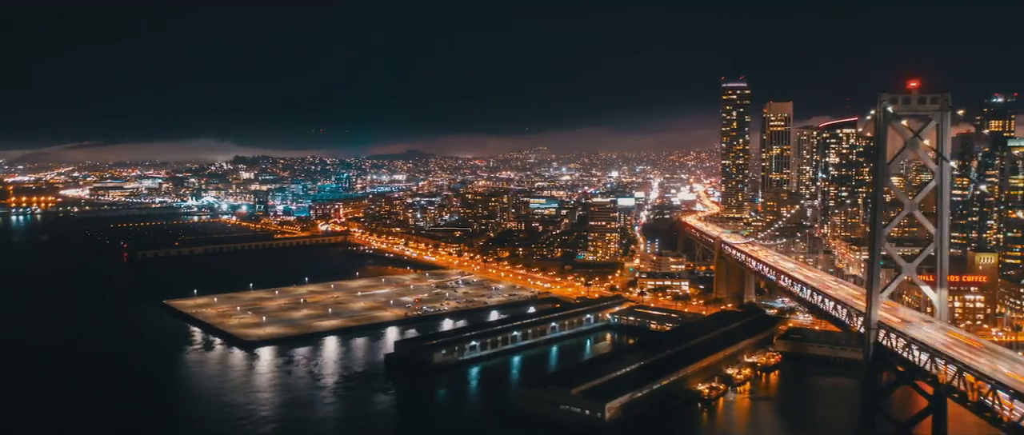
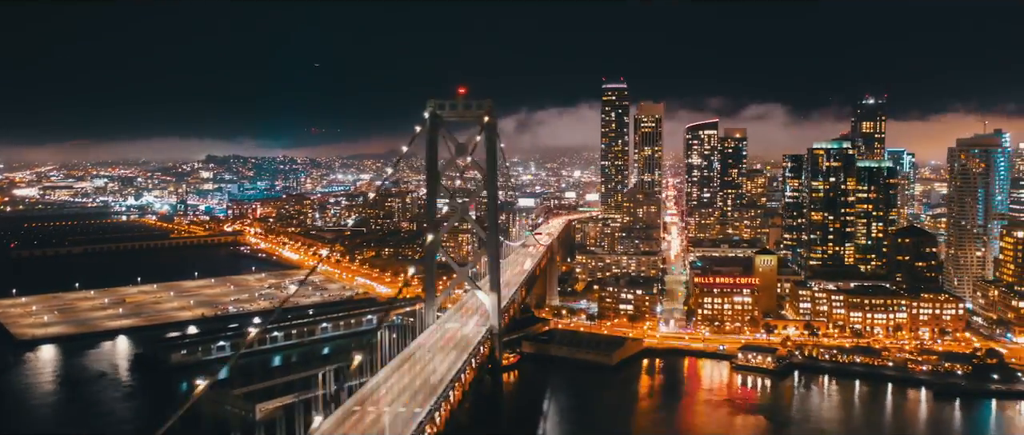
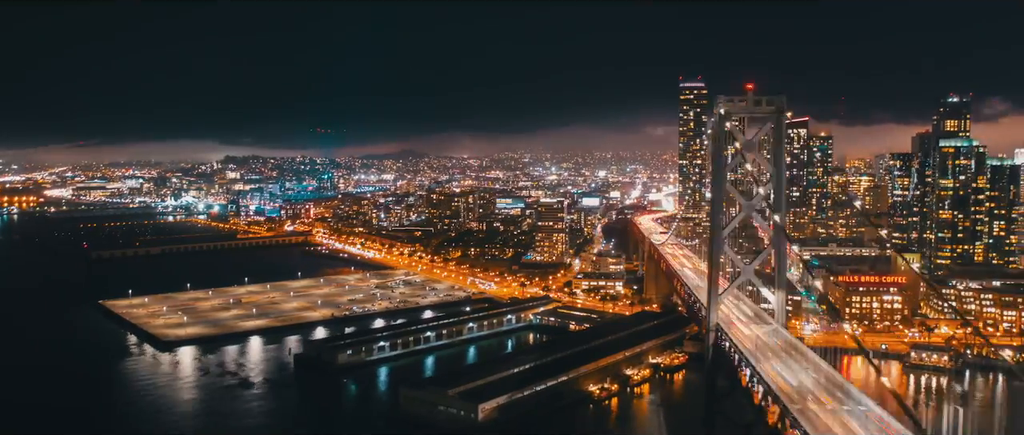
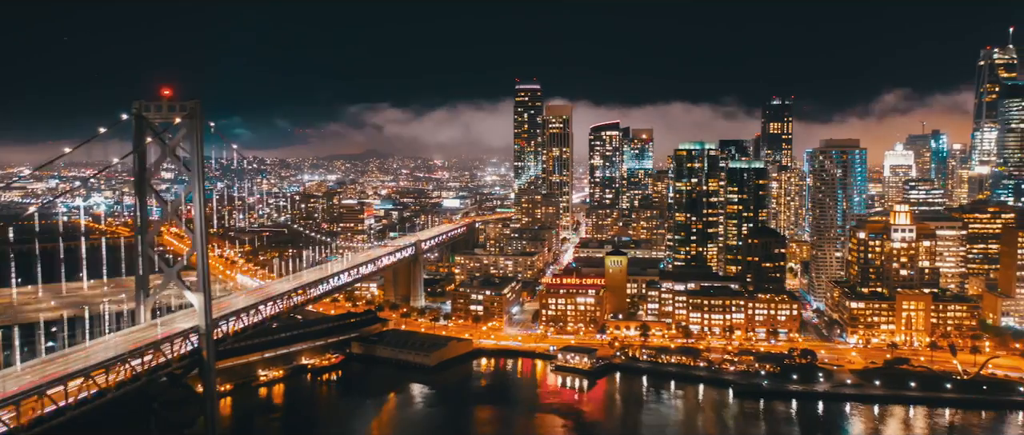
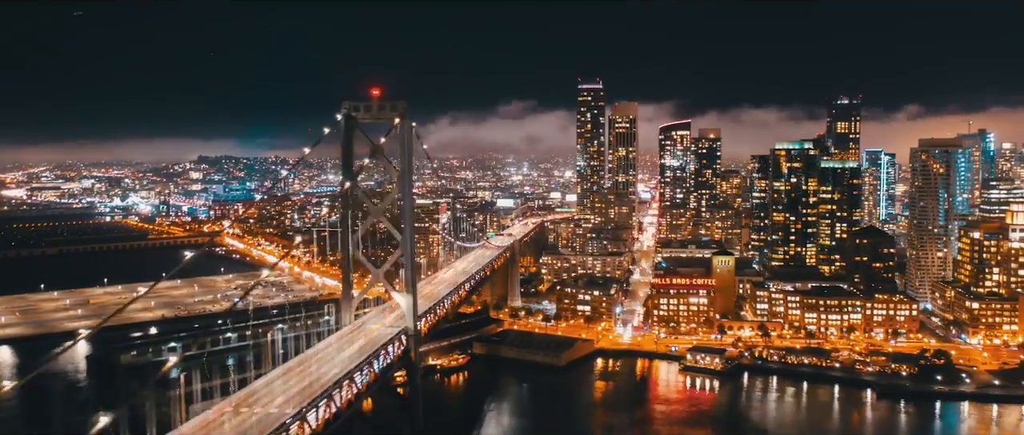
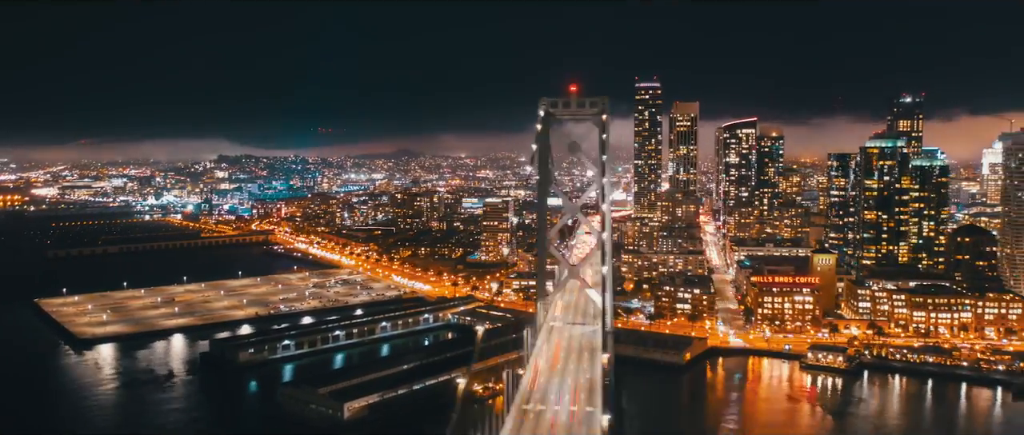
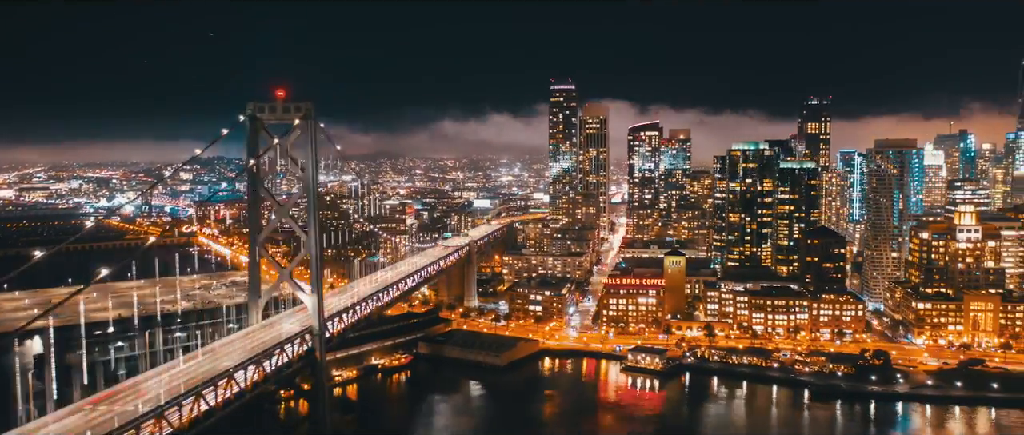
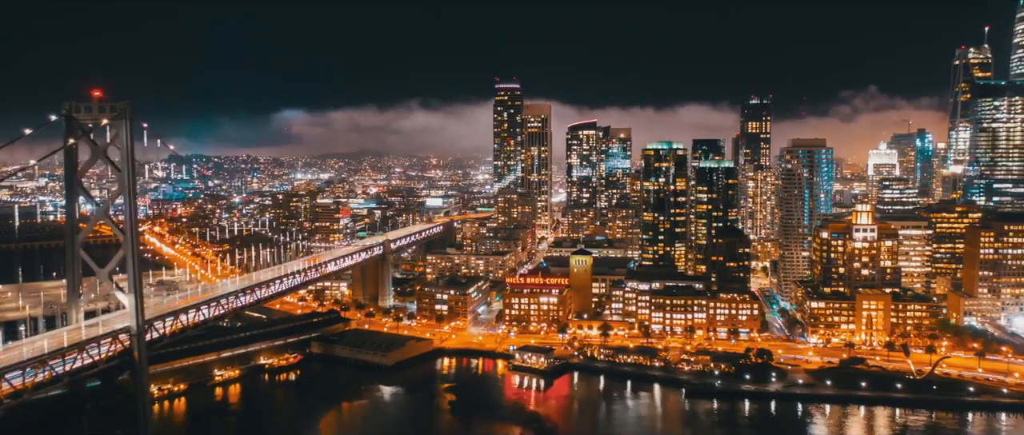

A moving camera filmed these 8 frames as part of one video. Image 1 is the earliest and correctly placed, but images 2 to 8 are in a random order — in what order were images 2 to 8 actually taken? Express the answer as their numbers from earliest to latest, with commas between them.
3, 6, 2, 5, 7, 4, 8
